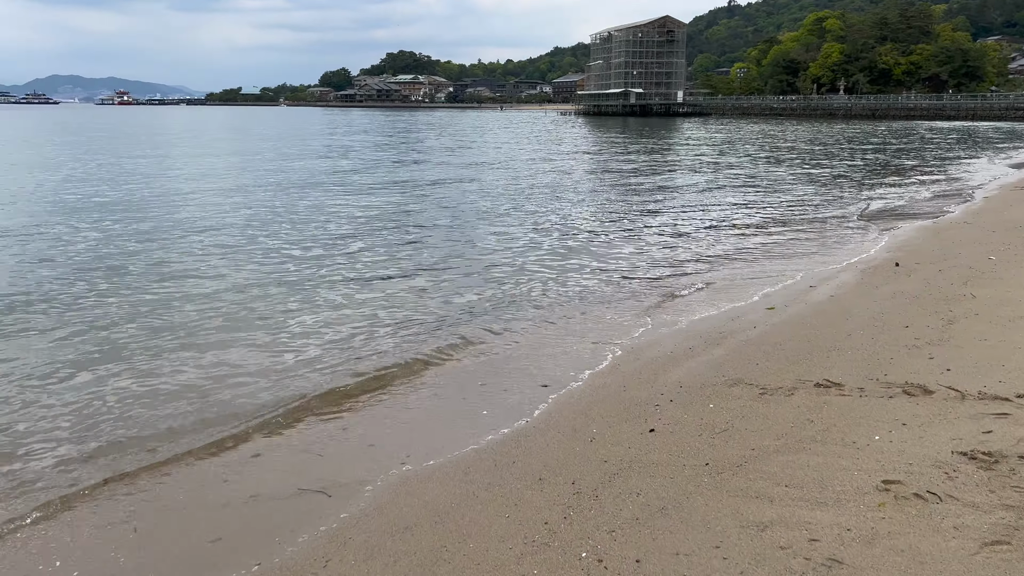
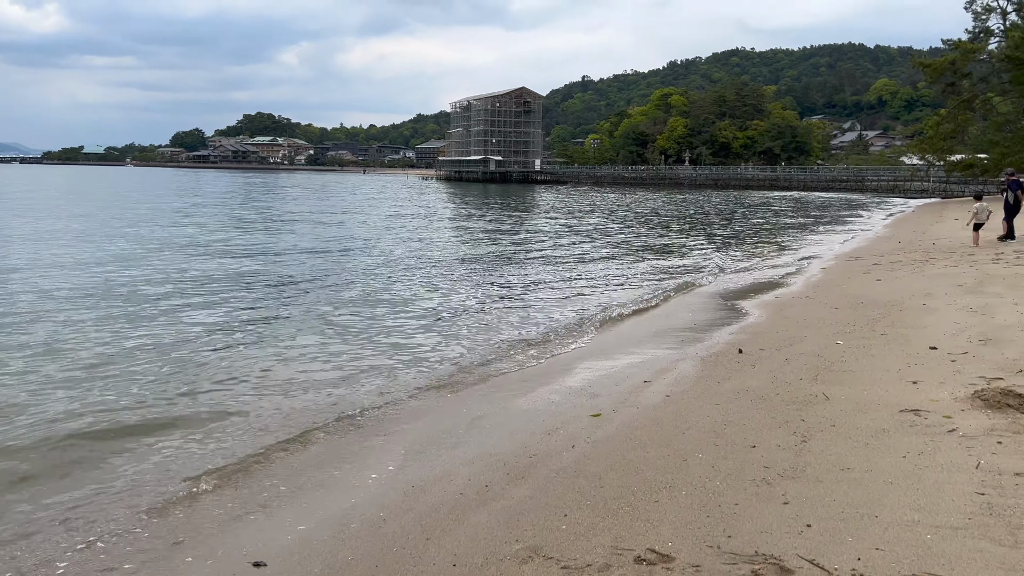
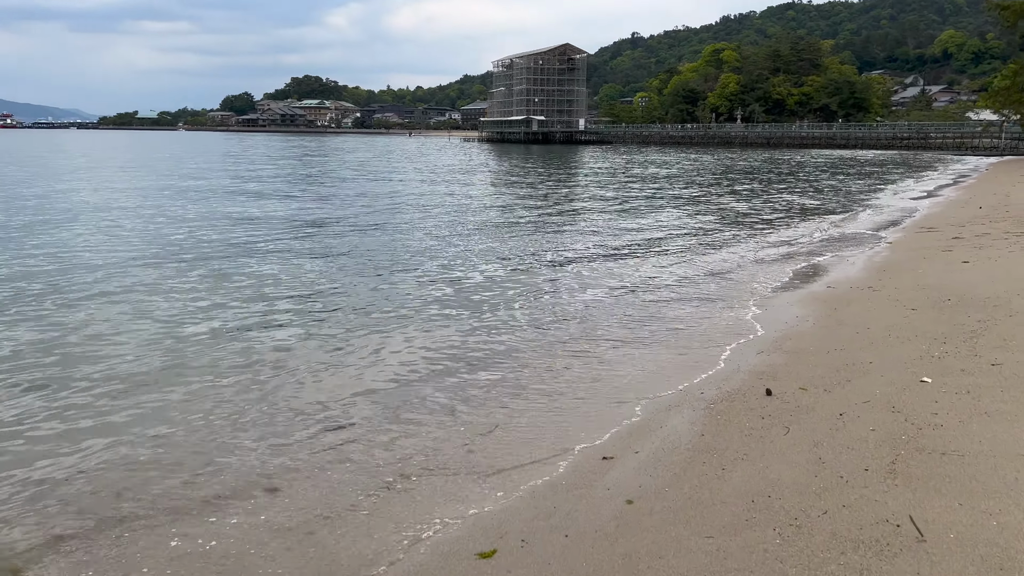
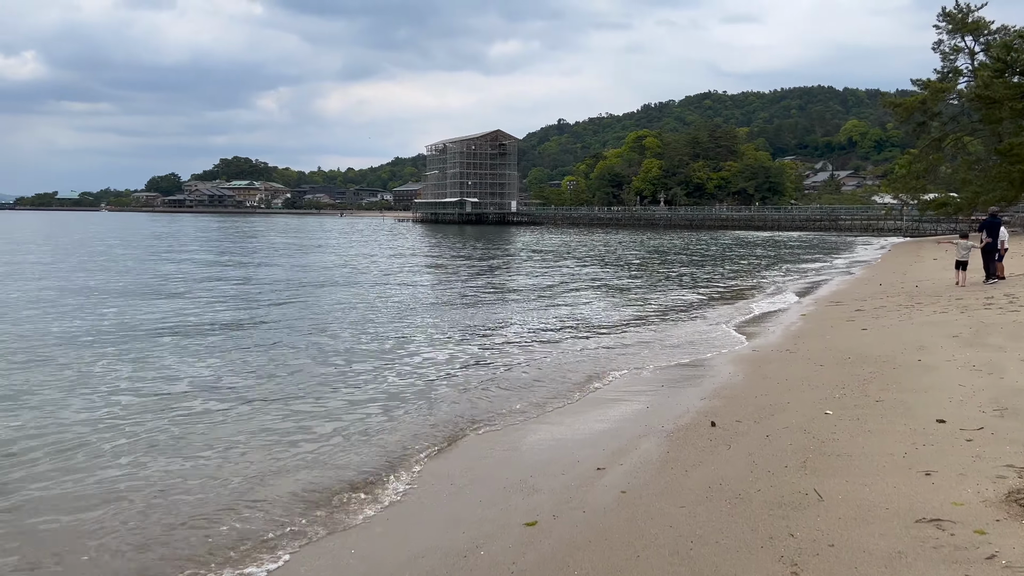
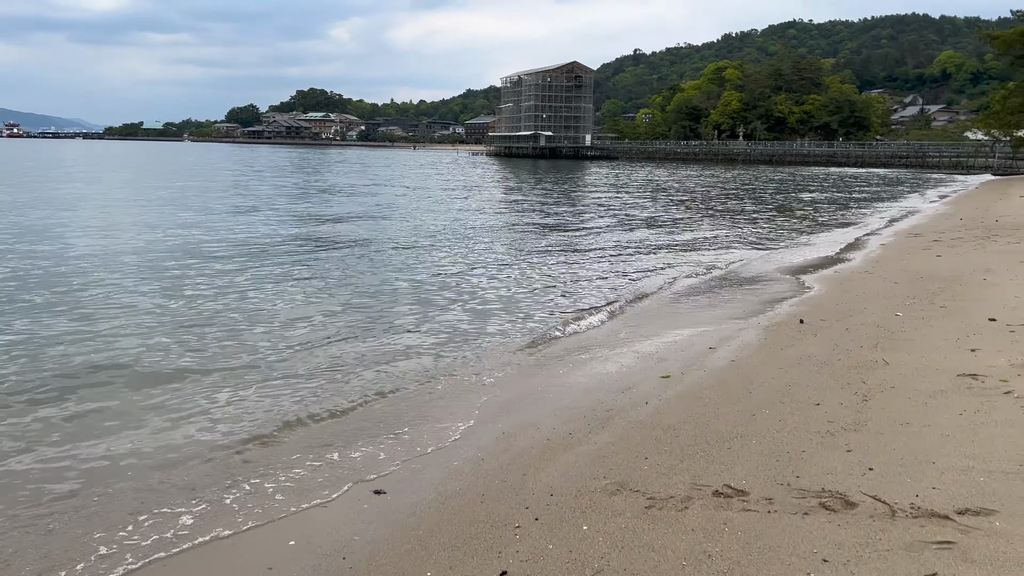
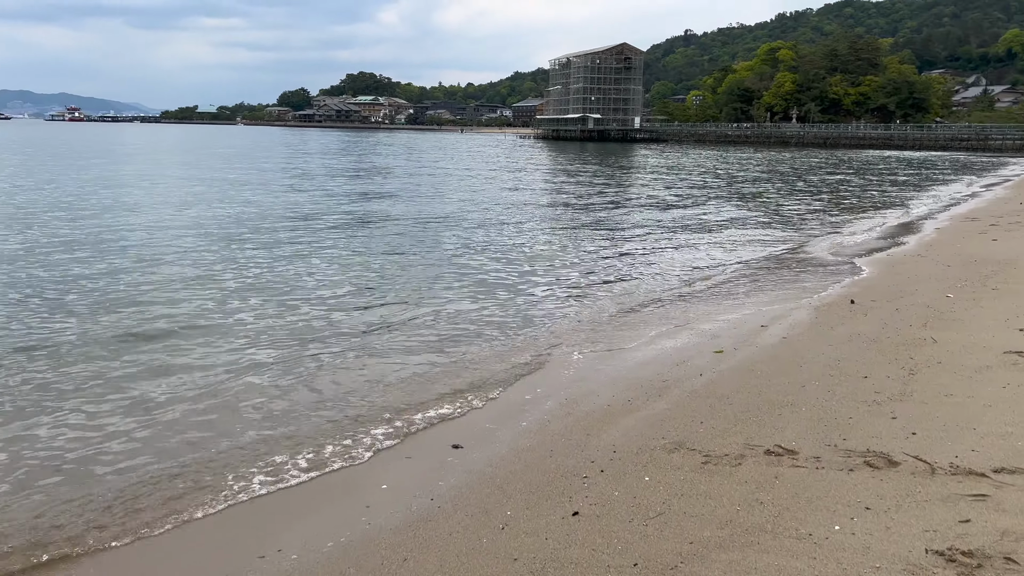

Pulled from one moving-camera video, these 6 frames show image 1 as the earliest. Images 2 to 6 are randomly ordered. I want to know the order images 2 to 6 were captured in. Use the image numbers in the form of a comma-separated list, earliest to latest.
6, 5, 2, 4, 3
